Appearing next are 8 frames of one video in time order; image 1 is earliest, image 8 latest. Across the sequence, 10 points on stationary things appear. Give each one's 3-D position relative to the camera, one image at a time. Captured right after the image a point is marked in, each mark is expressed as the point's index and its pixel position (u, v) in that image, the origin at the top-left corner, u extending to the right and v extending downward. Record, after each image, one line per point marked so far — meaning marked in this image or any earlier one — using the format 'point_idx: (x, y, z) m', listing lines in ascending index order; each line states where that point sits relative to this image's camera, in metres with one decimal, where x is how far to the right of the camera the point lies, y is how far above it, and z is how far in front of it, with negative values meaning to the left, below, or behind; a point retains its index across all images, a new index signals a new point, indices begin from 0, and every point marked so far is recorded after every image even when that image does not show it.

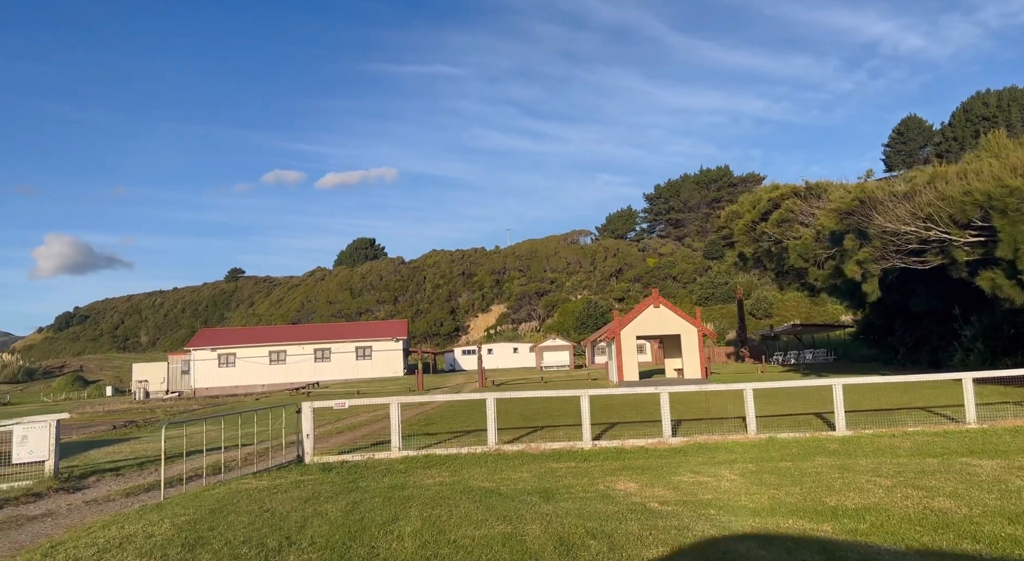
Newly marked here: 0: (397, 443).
0: (-2.1, -2.9, +12.1) m
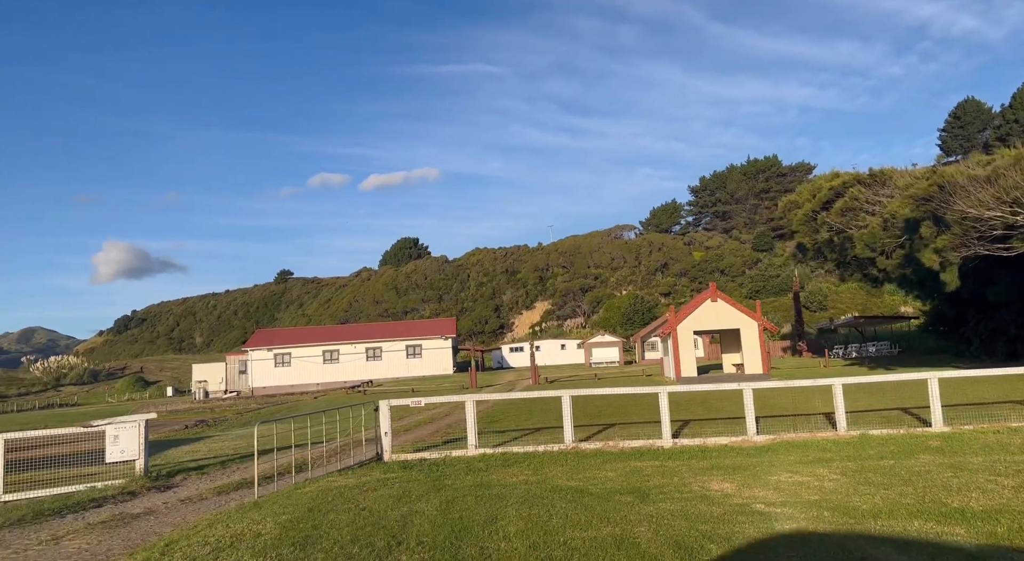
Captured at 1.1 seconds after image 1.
0: (-0.7, -2.9, +12.1) m
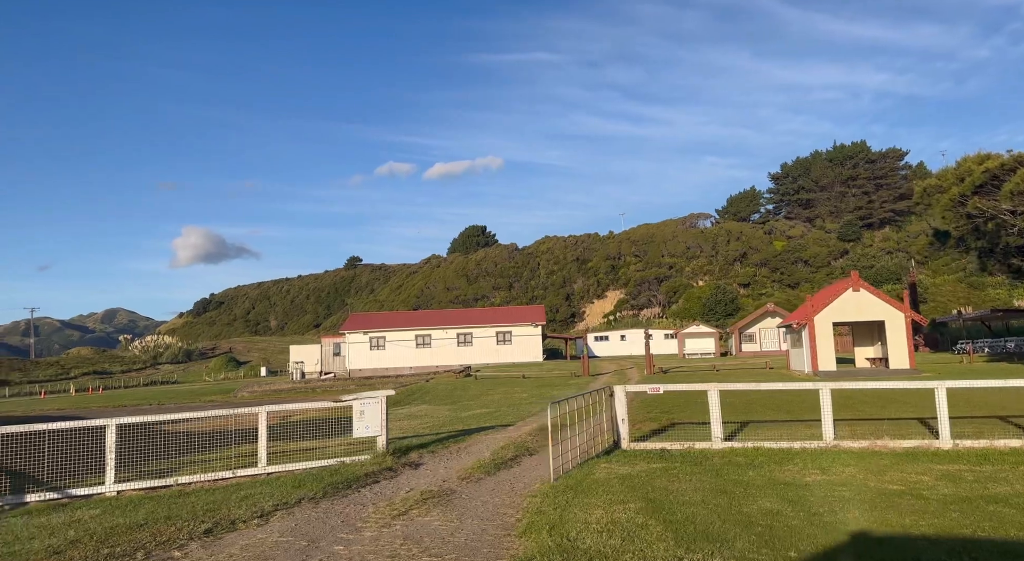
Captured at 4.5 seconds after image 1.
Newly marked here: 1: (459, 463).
0: (+3.5, -2.6, +11.5) m
1: (-0.9, -3.1, +11.5) m
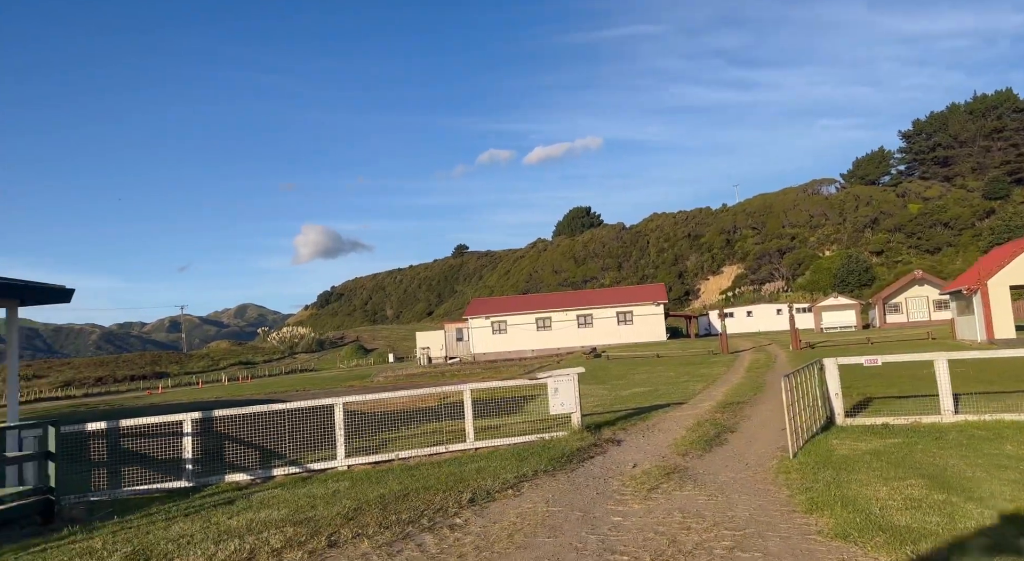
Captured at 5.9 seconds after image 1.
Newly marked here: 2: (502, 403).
0: (+6.8, -2.0, +10.6) m
1: (+2.5, -2.7, +11.3) m
2: (-0.3, -2.8, +15.1) m
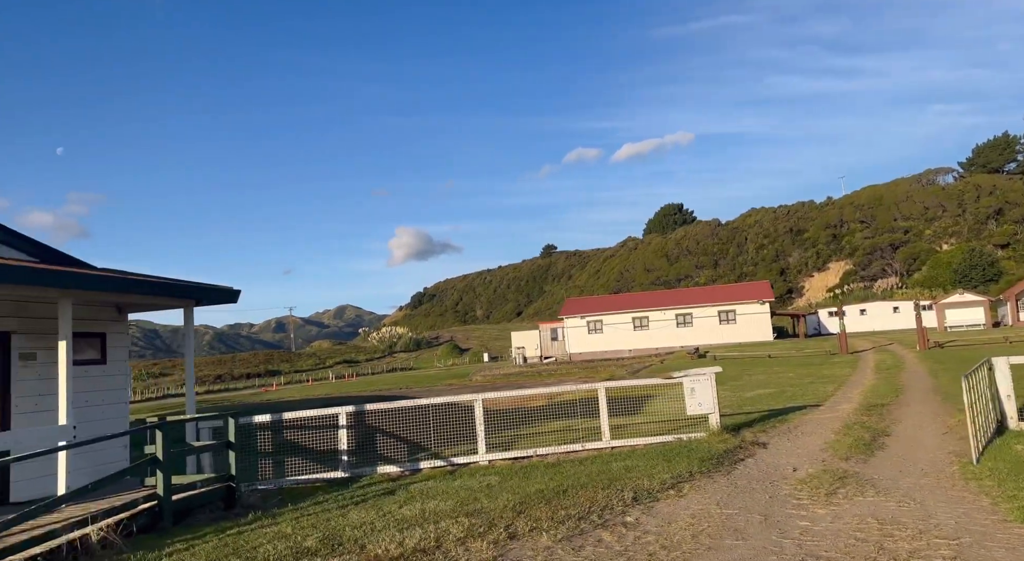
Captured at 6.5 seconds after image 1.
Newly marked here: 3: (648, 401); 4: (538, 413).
0: (+9.0, -1.8, +9.5) m
1: (+4.8, -2.6, +10.8) m
2: (+2.6, -2.7, +15.0) m
3: (+3.0, -2.6, +14.8) m
4: (+0.5, -2.8, +14.0) m
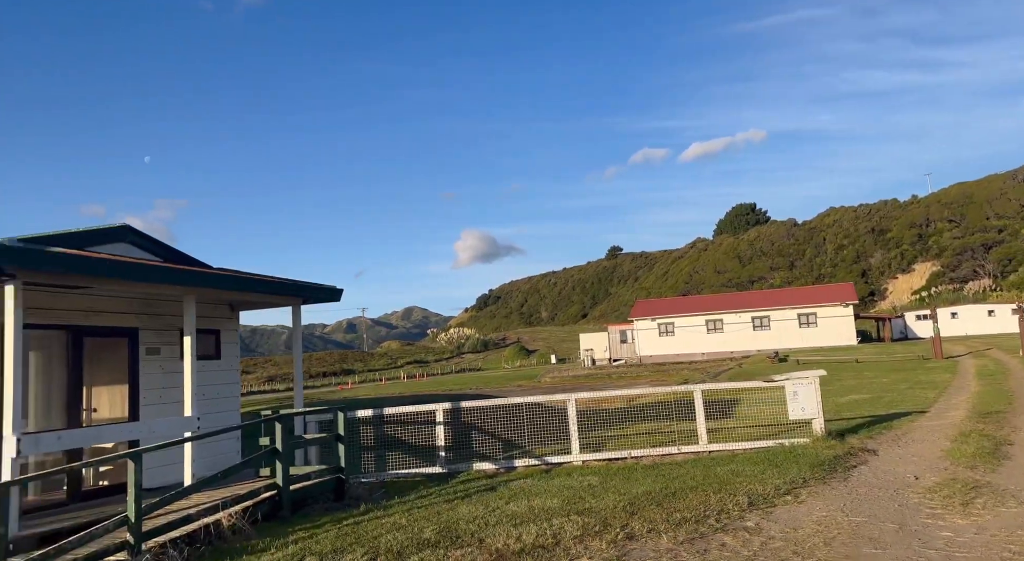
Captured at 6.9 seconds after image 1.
0: (+10.3, -1.8, +8.5) m
1: (+6.3, -2.6, +10.2) m
2: (+4.5, -2.7, +14.6) m
3: (+4.9, -2.6, +14.4) m
4: (+2.4, -2.8, +13.9) m
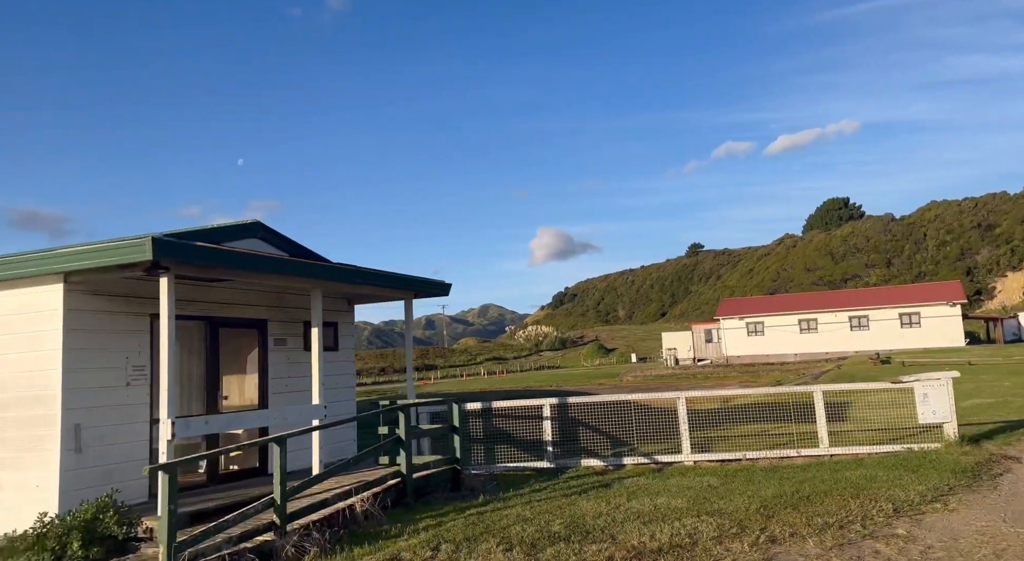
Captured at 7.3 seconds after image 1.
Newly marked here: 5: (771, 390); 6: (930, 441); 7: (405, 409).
0: (+11.7, -1.7, +7.2) m
1: (+7.9, -2.5, +9.3) m
2: (+6.6, -2.6, +13.9) m
3: (+7.0, -2.6, +13.7) m
4: (+4.5, -2.7, +13.4) m
5: (+4.4, -1.8, +11.4) m
6: (+6.6, -2.6, +10.7) m
7: (-1.3, -1.6, +8.6) m
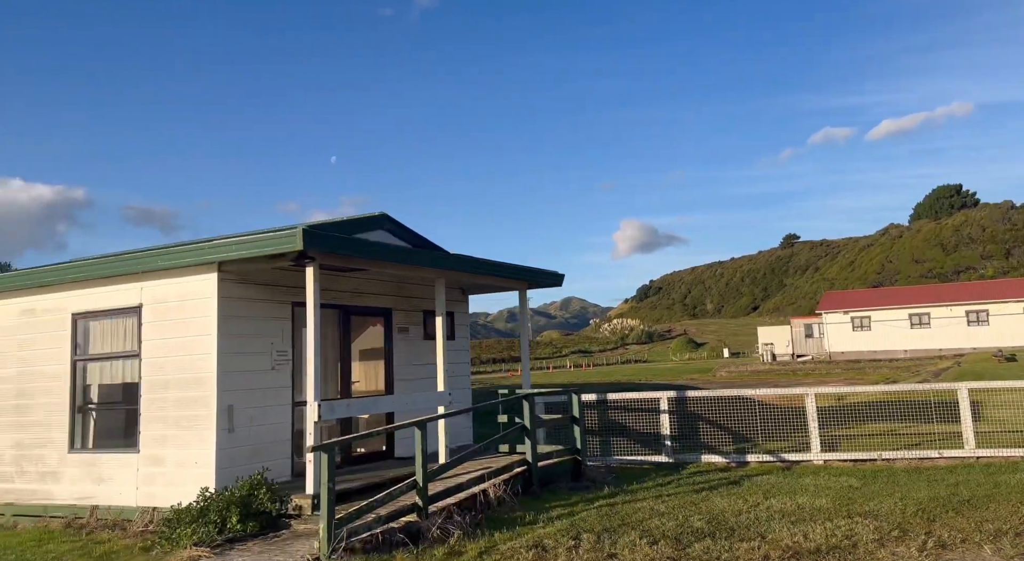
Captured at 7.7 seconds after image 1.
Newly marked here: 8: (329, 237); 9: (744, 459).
0: (+13.0, -1.6, +5.5) m
1: (+9.5, -2.3, +8.2) m
2: (+8.8, -2.4, +12.8) m
3: (+9.2, -2.4, +12.6) m
4: (+6.6, -2.5, +12.7) m
5: (+6.3, -1.7, +10.7) m
6: (+8.4, -2.4, +9.7) m
7: (+0.2, -1.5, +8.6) m
8: (-1.8, +0.4, +6.7) m
9: (+3.5, -2.6, +9.9) m
